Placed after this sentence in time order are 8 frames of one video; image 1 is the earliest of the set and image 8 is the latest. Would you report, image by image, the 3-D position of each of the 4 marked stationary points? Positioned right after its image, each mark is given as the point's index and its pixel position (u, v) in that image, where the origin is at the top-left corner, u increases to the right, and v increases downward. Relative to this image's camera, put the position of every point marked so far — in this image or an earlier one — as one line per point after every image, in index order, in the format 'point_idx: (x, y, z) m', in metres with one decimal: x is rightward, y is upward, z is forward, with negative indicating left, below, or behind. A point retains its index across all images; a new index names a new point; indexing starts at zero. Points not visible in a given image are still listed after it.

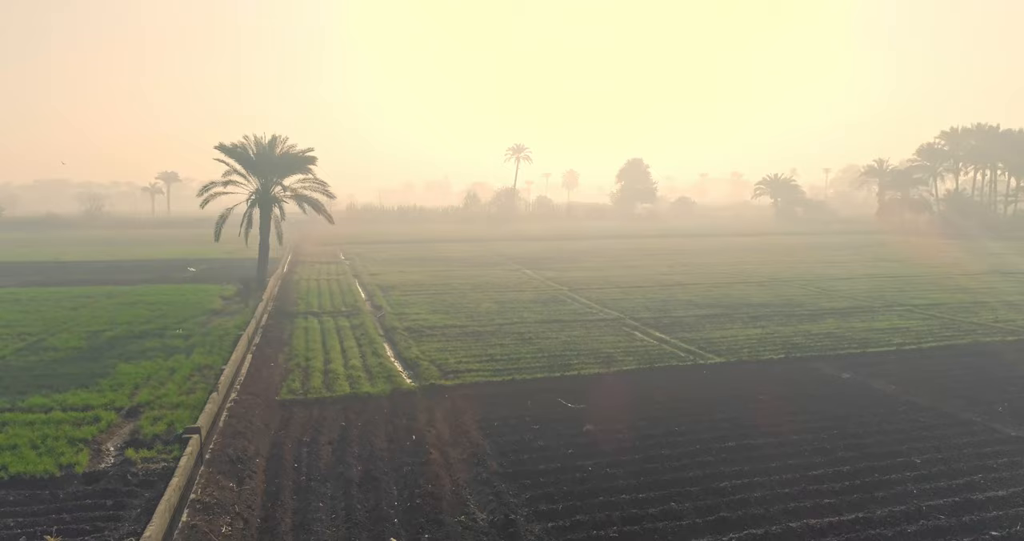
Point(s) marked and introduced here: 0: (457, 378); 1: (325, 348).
0: (-1.2, -2.2, +15.3) m
1: (-4.6, -1.9, +18.4) m
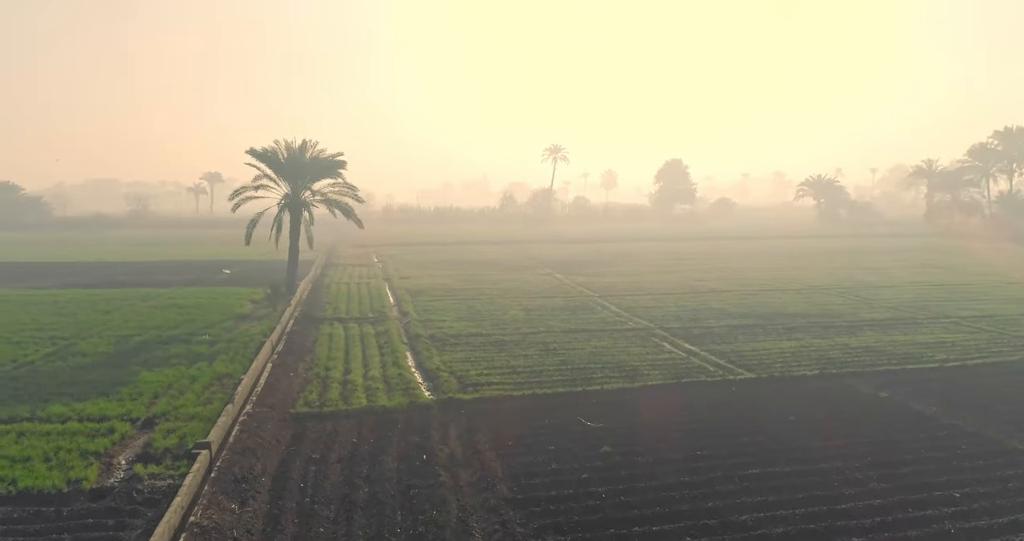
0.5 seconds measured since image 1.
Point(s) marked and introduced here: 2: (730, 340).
0: (-0.7, -2.4, +15.0) m
1: (-4.0, -2.1, +18.2) m
2: (+5.8, -1.9, +19.8) m
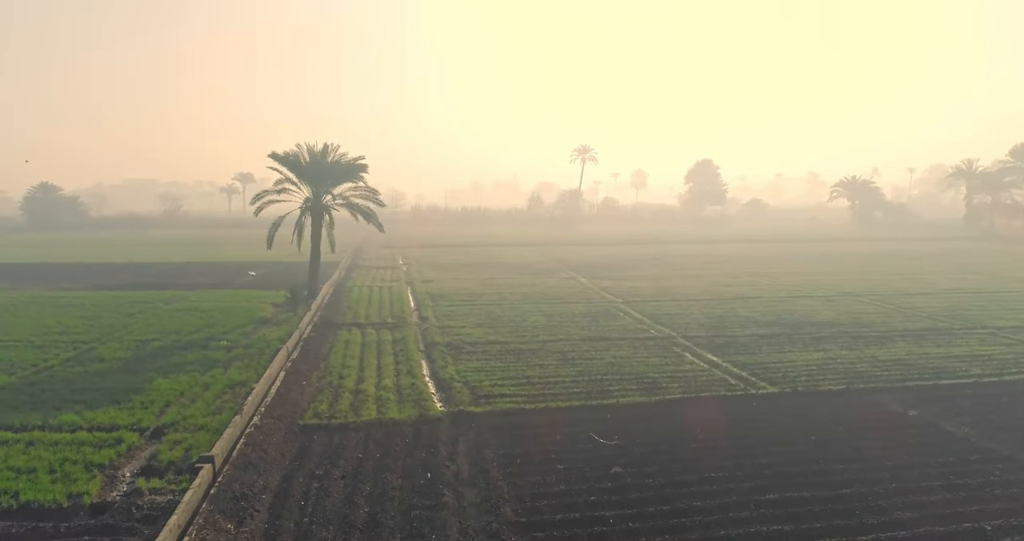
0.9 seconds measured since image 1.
0: (-0.5, -2.6, +14.7) m
1: (-3.7, -2.3, +18.0) m
2: (+6.3, -2.1, +19.3) m
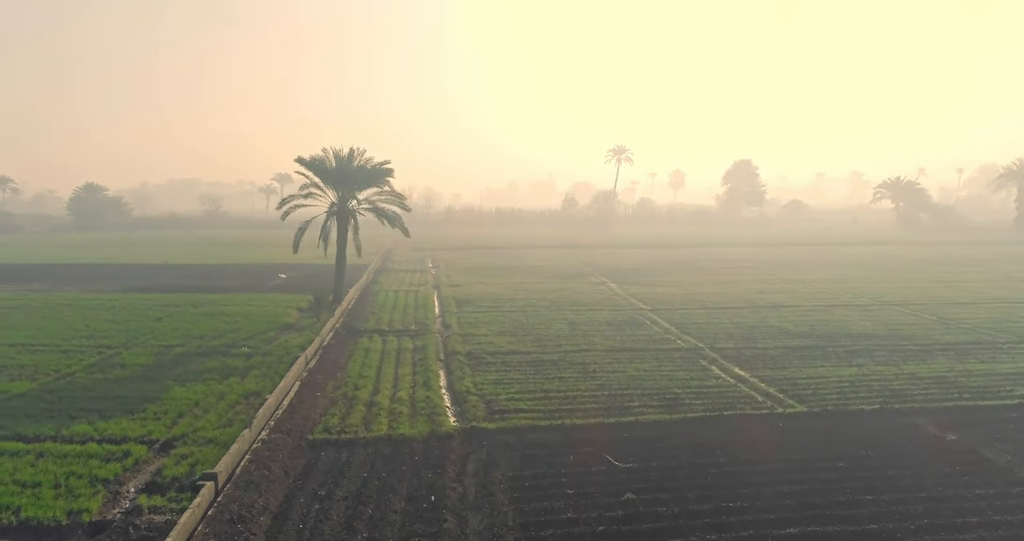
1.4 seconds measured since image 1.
0: (-0.2, -2.9, +14.3) m
1: (-3.2, -2.5, +17.8) m
2: (+6.8, -2.4, +18.5) m
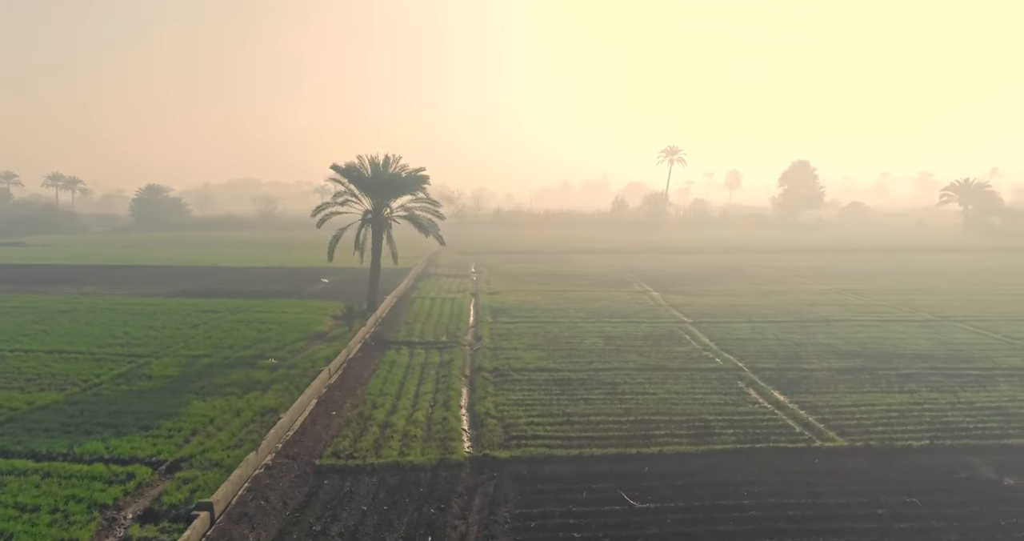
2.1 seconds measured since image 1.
0: (+0.1, -3.2, +13.6) m
1: (-2.6, -2.8, +17.3) m
2: (+7.4, -2.8, +17.3) m
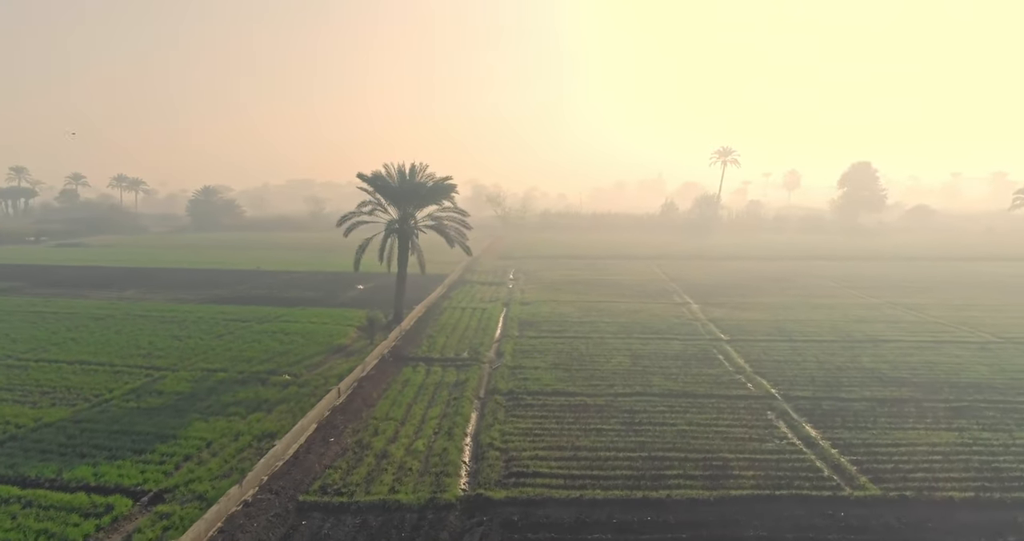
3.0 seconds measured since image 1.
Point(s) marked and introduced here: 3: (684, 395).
0: (+0.1, -3.7, +12.7) m
1: (-2.4, -3.3, +16.6) m
2: (+7.6, -3.3, +15.9) m
3: (+4.3, -3.1, +18.3) m
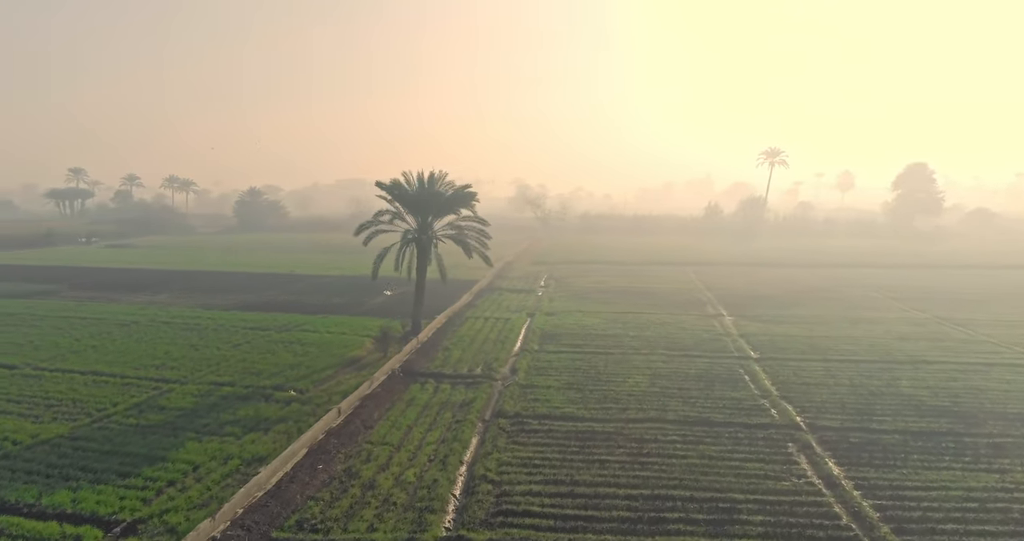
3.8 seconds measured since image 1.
0: (-0.2, -4.1, +11.9) m
1: (-2.4, -3.6, +15.9) m
2: (+7.6, -3.8, +14.6) m
3: (+4.4, -3.5, +17.2) m
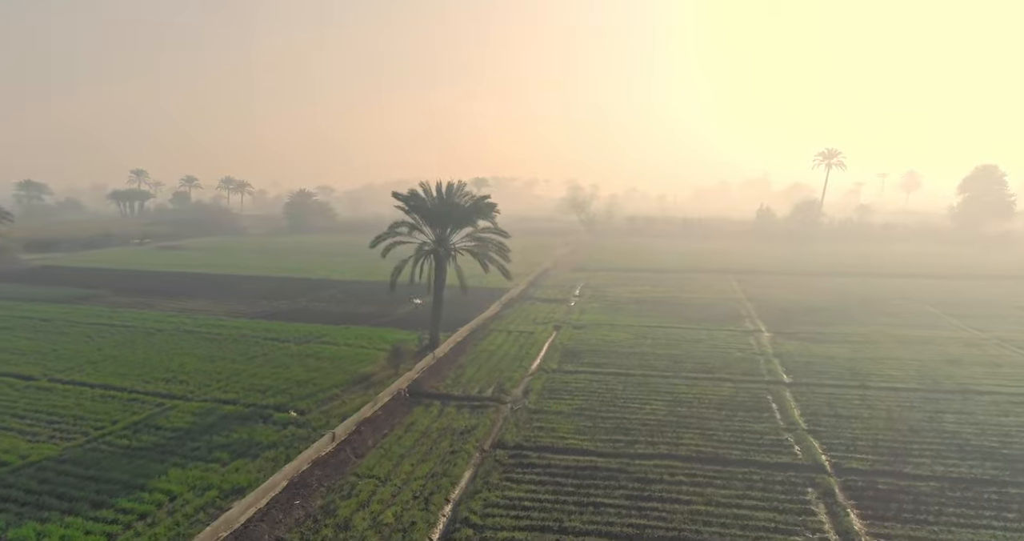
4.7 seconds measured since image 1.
0: (-0.6, -4.6, +10.9) m
1: (-2.5, -4.1, +15.1) m
2: (+7.3, -4.3, +13.1) m
3: (+4.4, -4.0, +15.9) m
